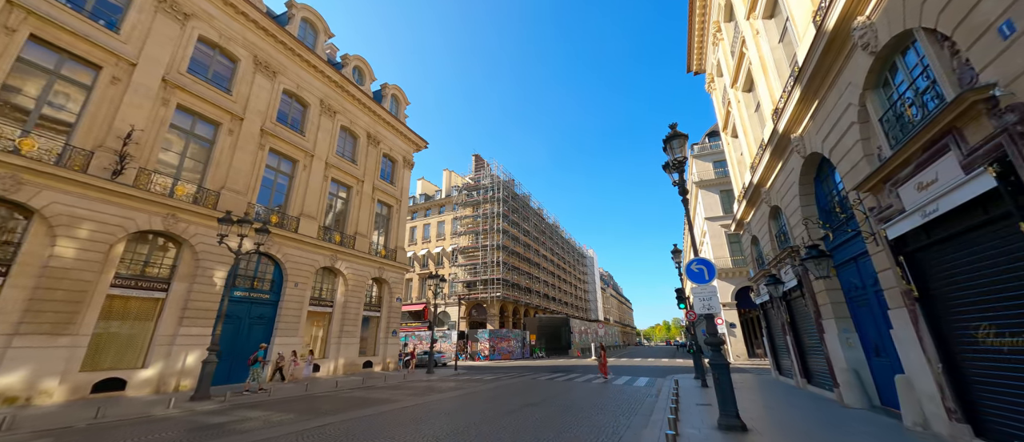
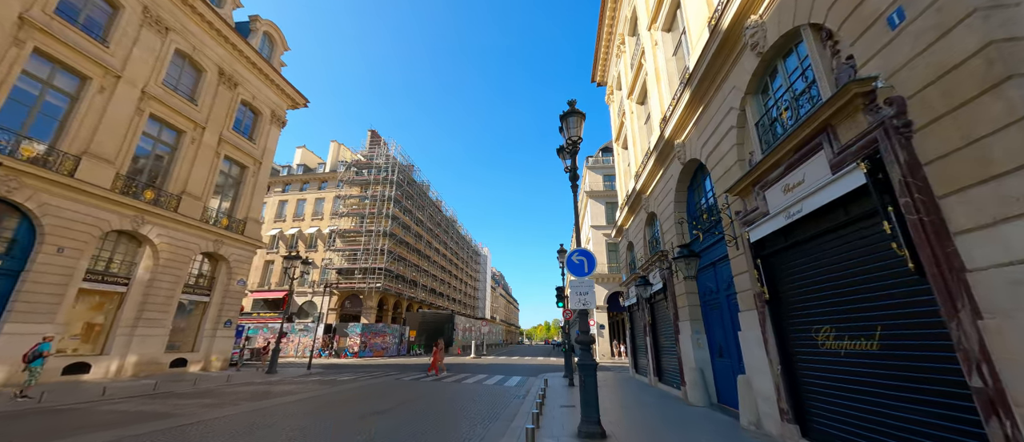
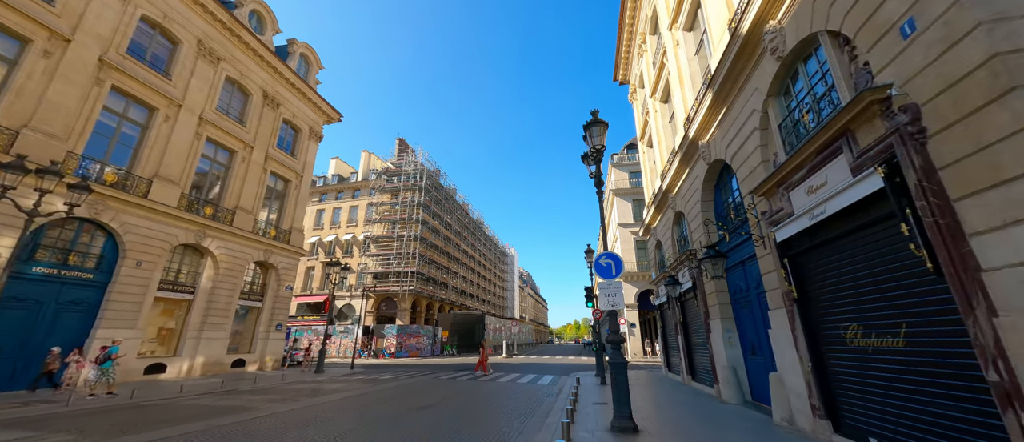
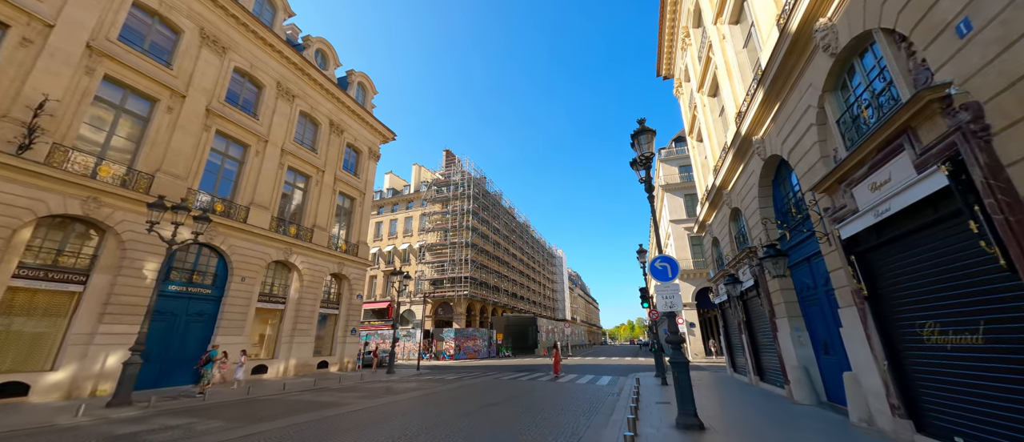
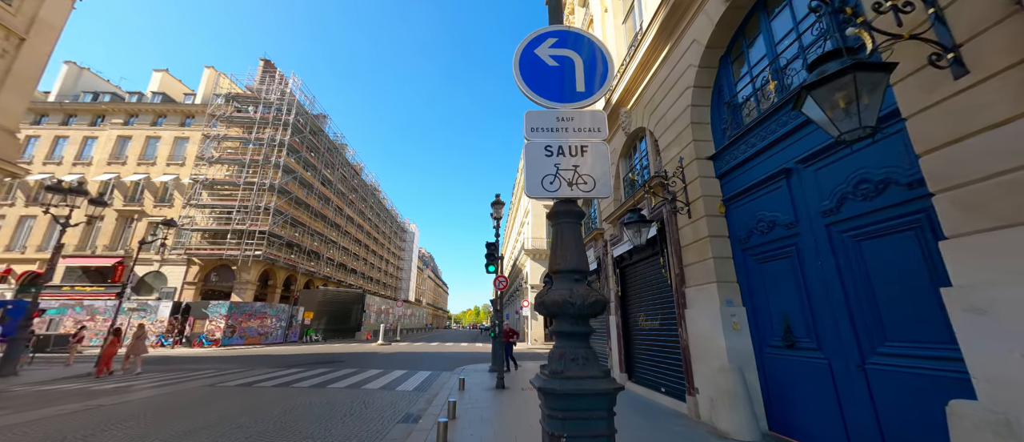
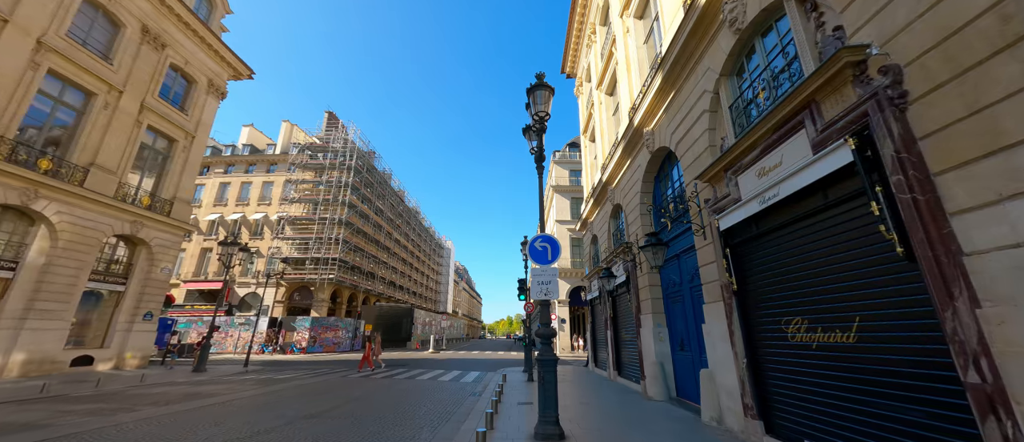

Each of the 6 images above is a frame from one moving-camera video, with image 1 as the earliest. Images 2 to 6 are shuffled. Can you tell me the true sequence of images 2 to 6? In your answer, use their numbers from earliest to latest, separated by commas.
4, 3, 2, 6, 5
